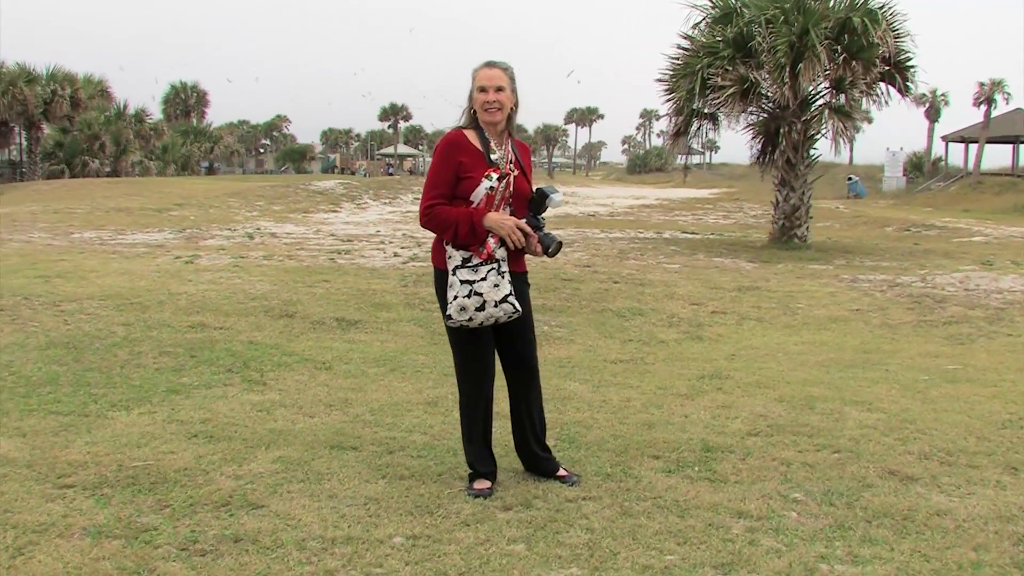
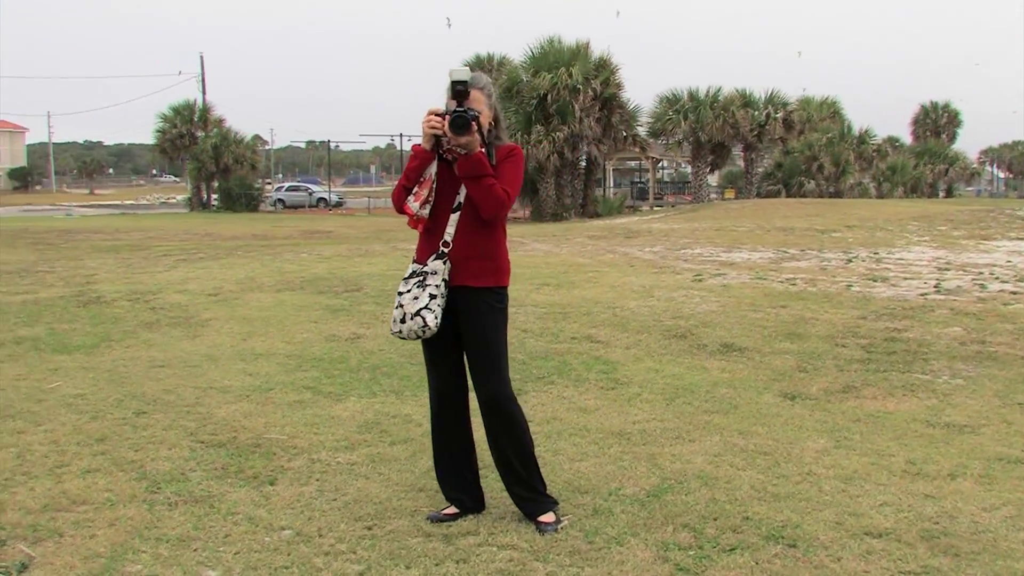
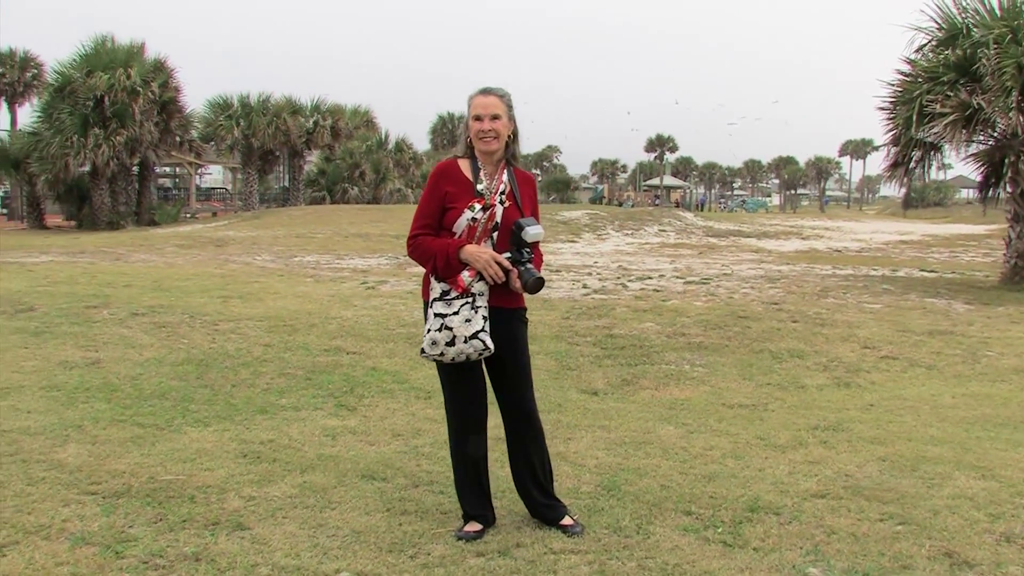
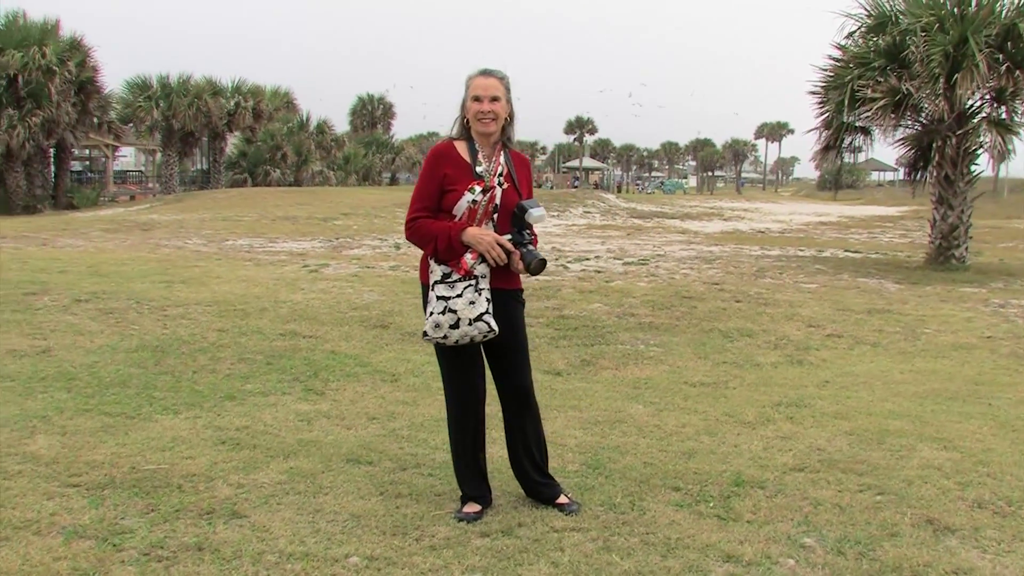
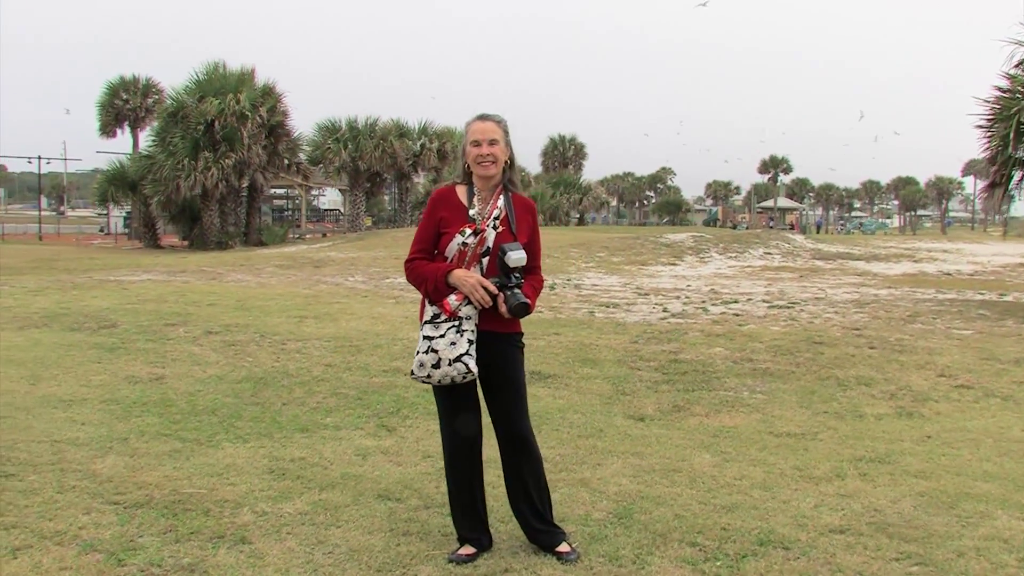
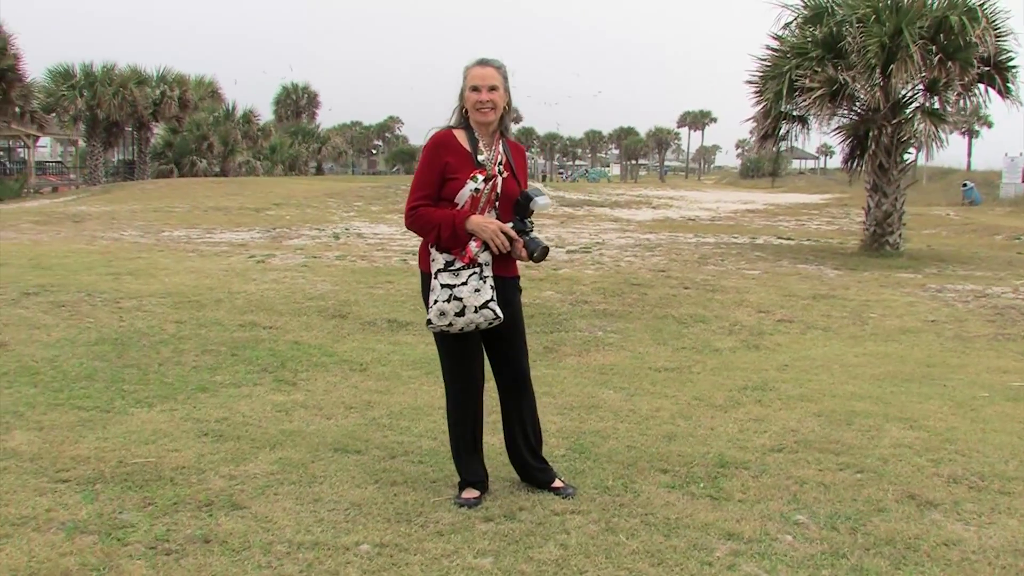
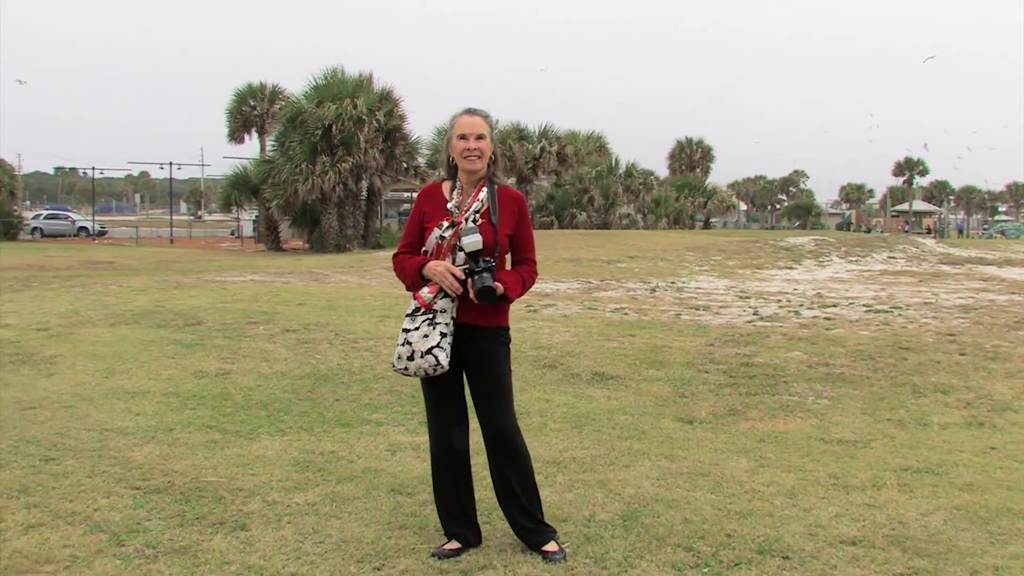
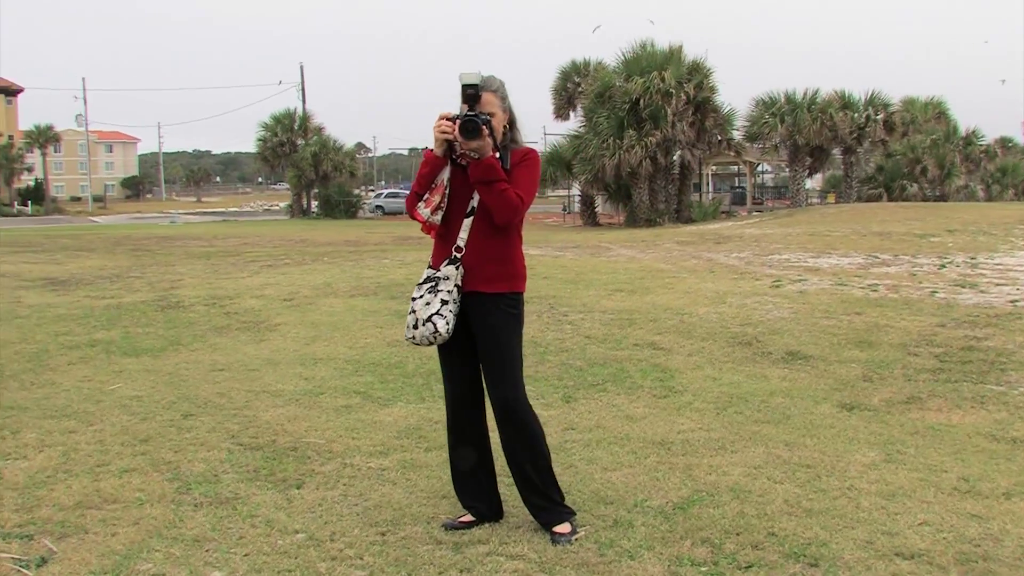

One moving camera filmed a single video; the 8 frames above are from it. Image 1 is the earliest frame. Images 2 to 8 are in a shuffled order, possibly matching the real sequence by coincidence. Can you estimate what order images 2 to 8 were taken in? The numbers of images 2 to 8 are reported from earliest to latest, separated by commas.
6, 4, 3, 5, 7, 2, 8
